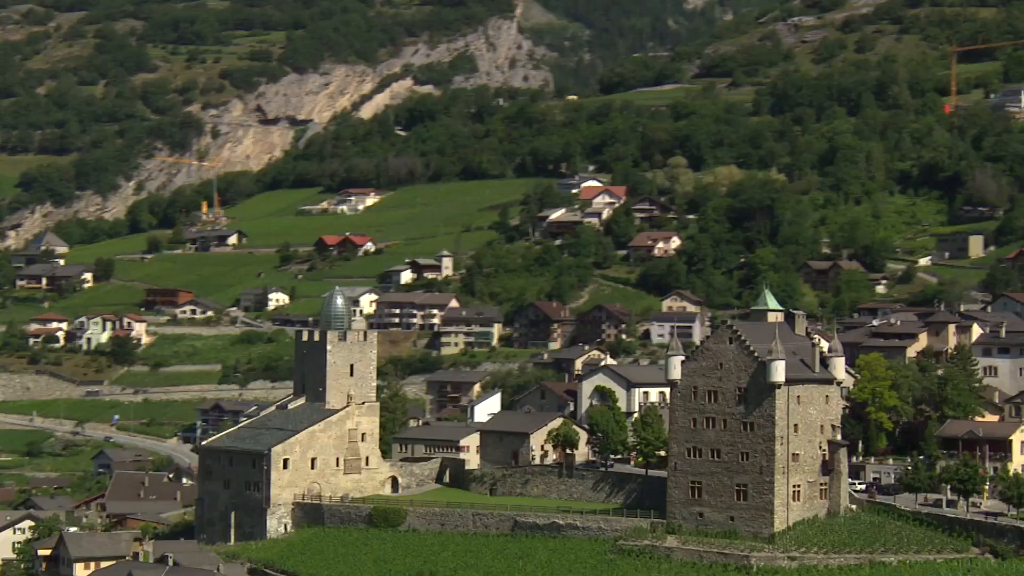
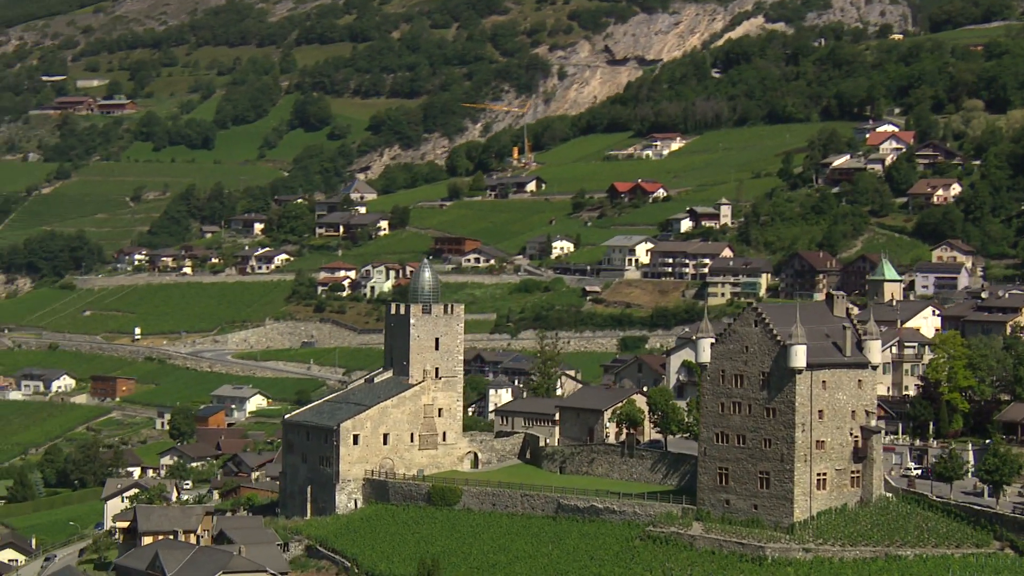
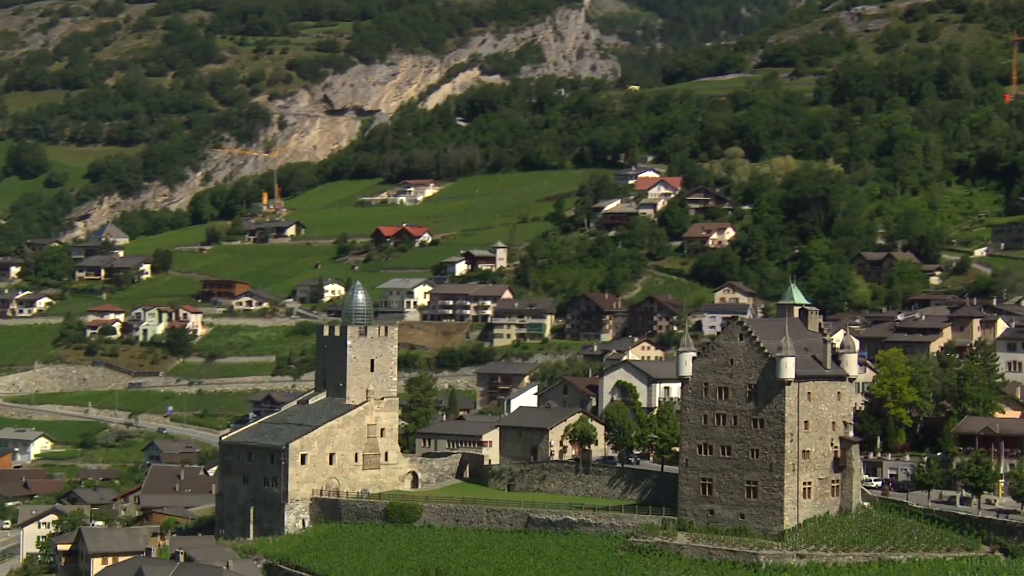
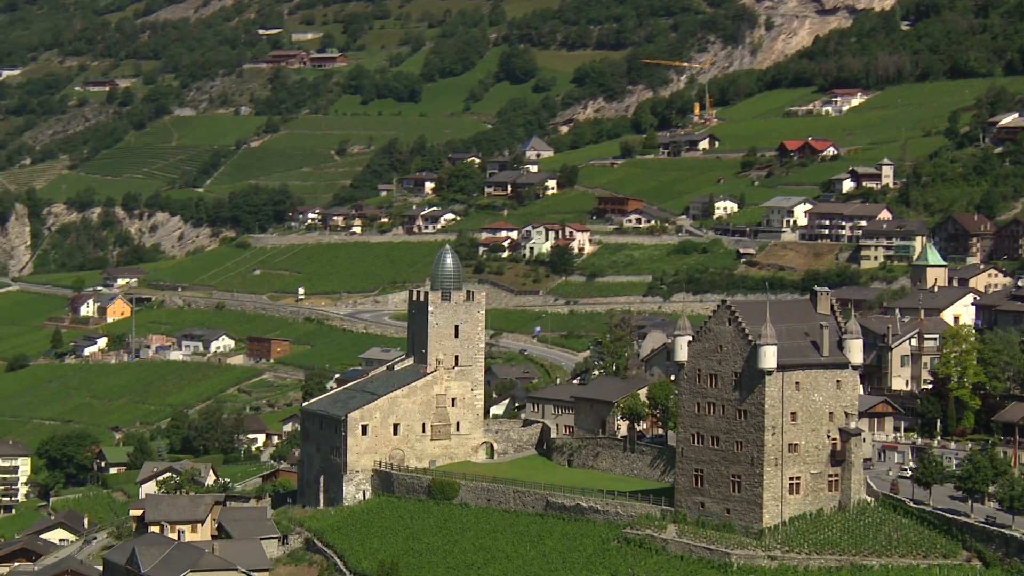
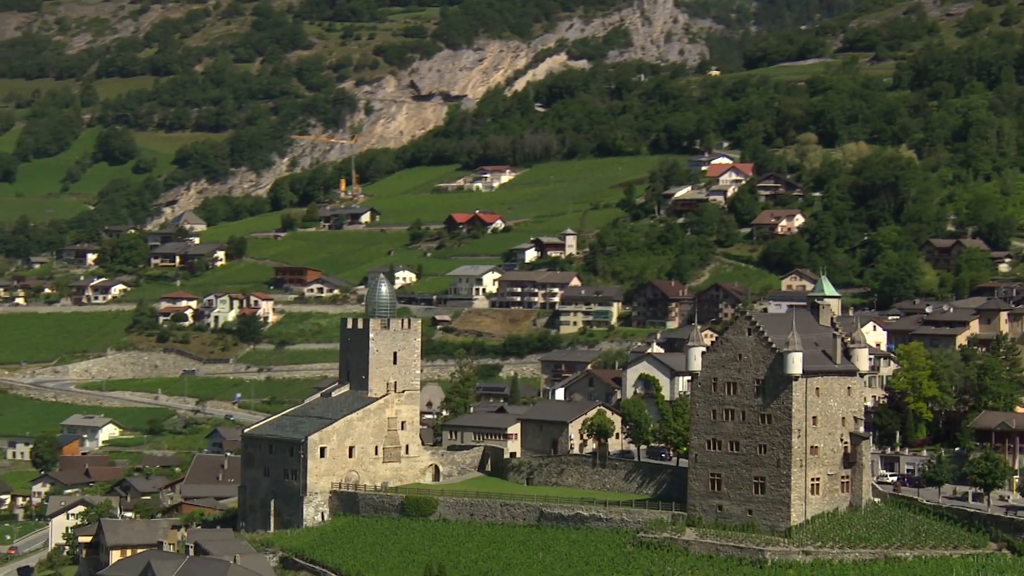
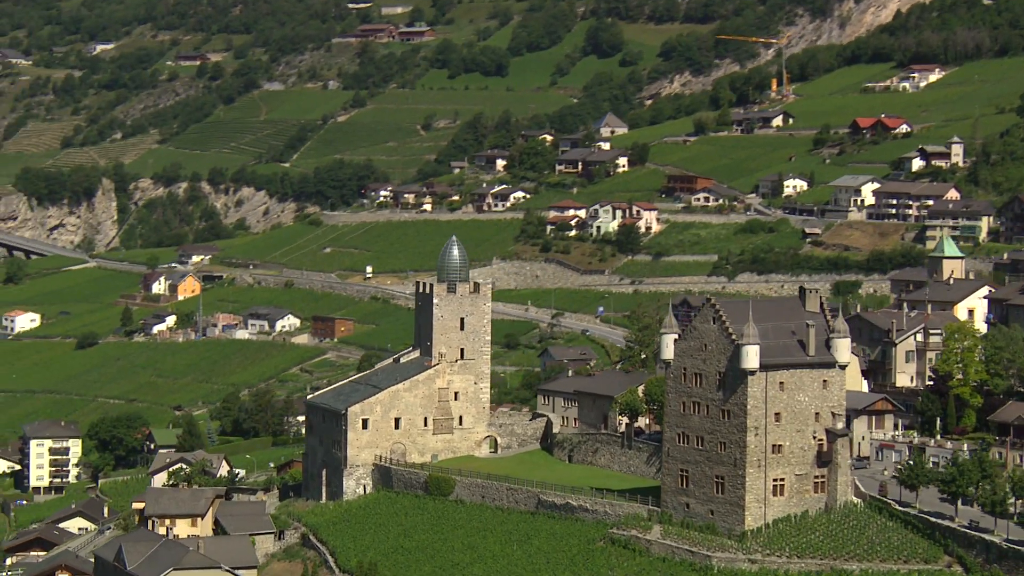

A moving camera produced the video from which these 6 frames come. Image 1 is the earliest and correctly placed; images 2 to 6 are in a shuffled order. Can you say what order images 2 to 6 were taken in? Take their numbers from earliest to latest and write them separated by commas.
3, 5, 2, 4, 6
